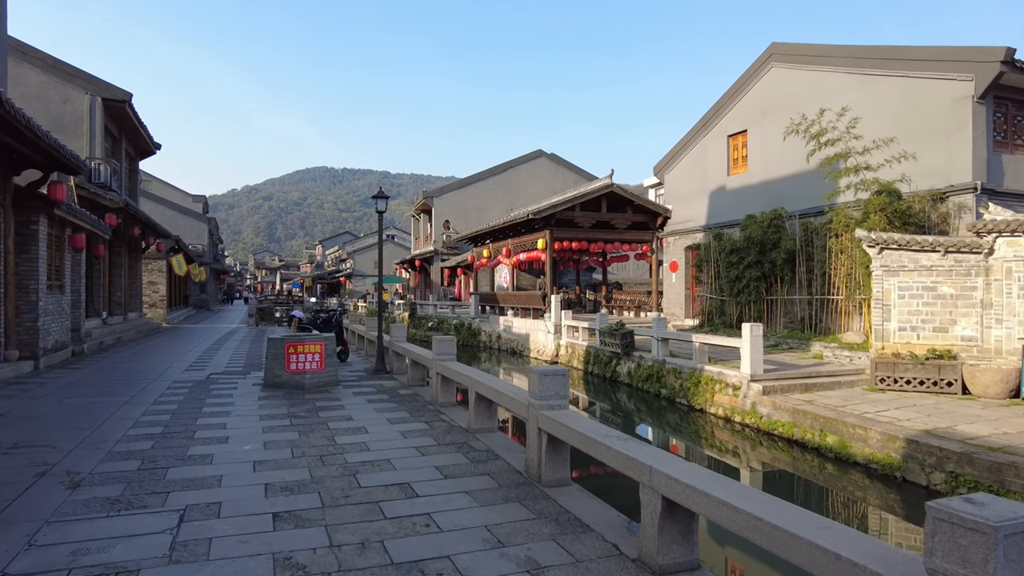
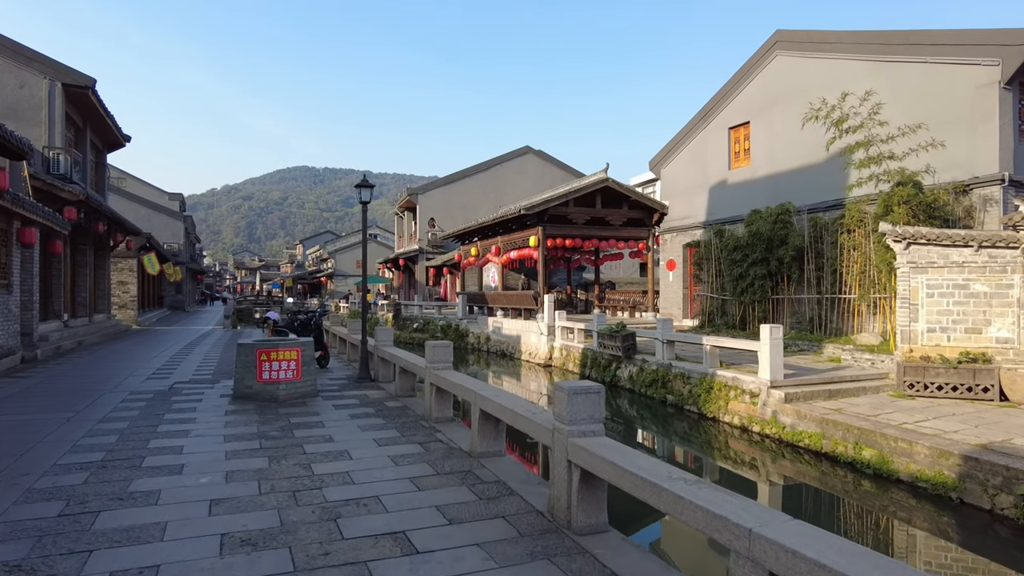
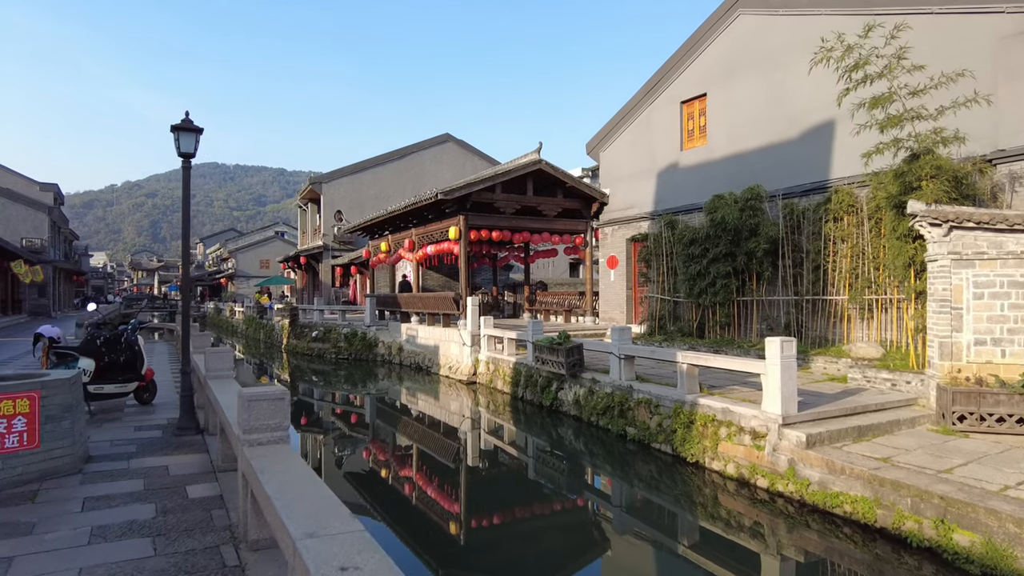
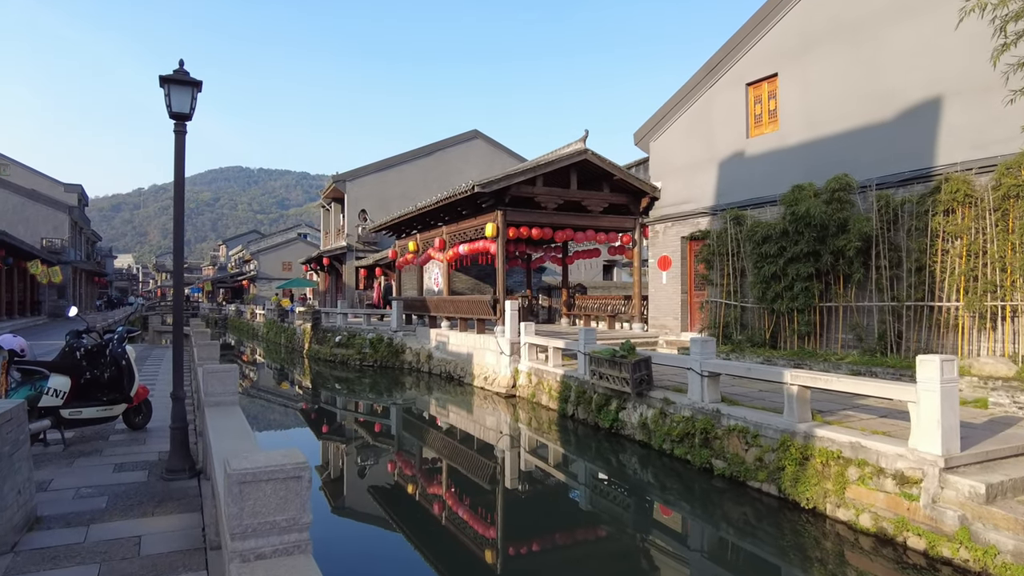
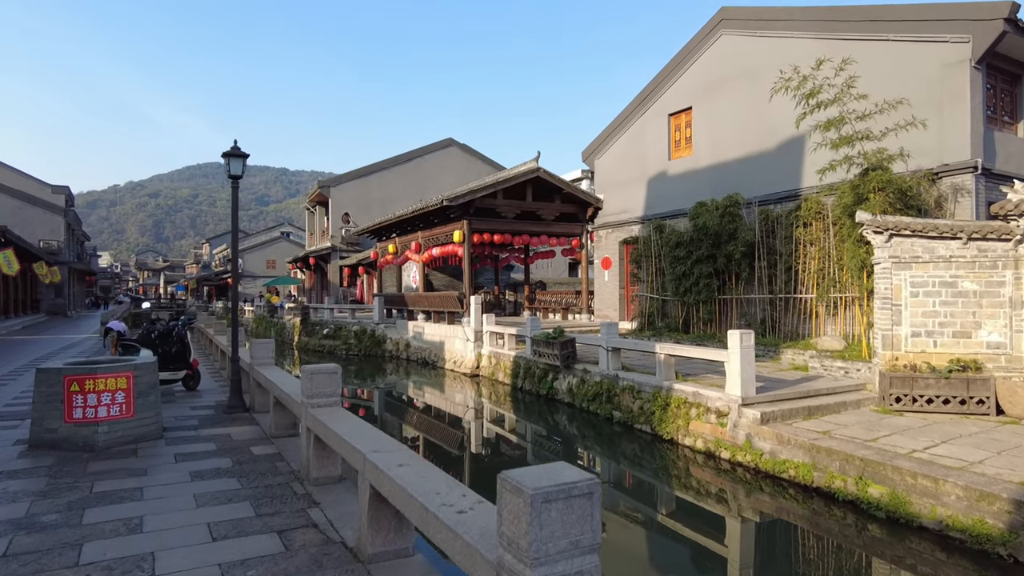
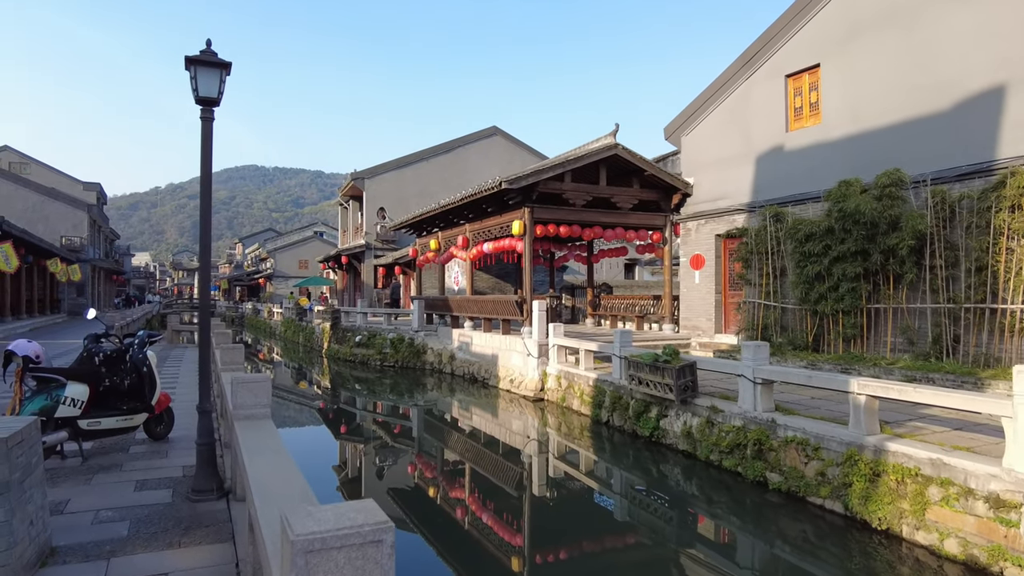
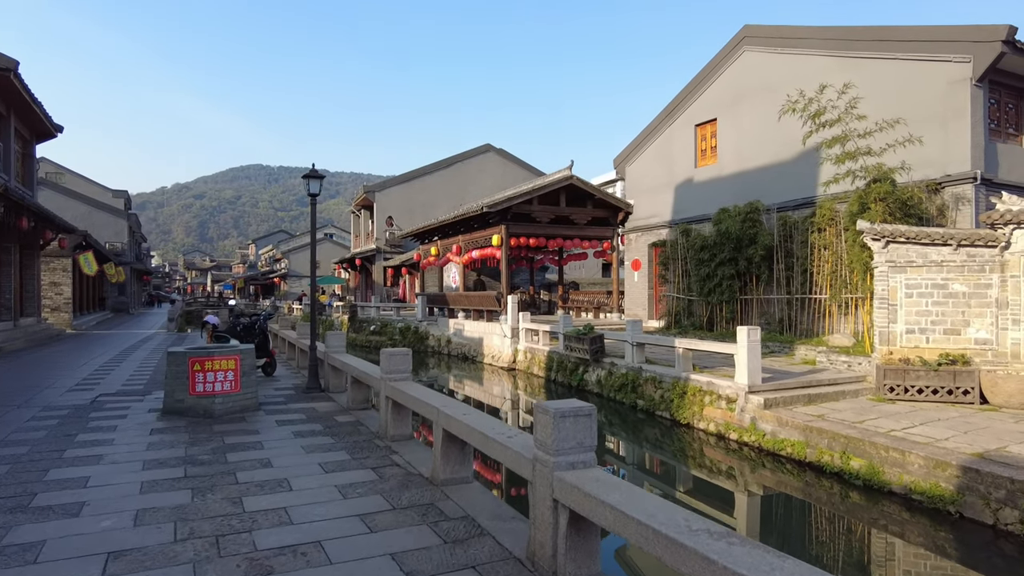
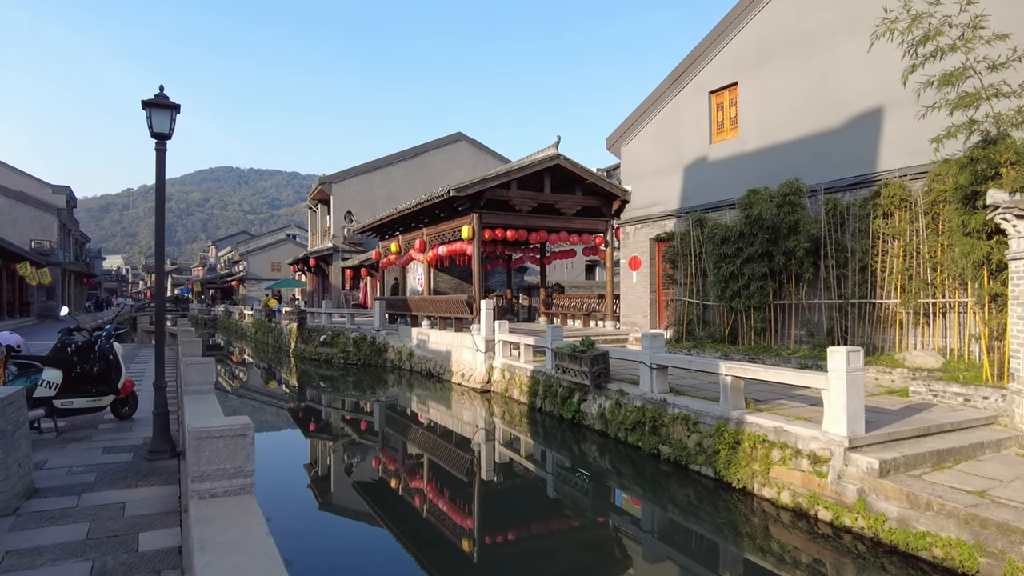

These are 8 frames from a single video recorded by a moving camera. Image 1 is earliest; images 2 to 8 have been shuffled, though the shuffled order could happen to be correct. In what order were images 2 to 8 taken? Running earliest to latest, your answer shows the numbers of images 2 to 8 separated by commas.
2, 7, 5, 3, 8, 4, 6
